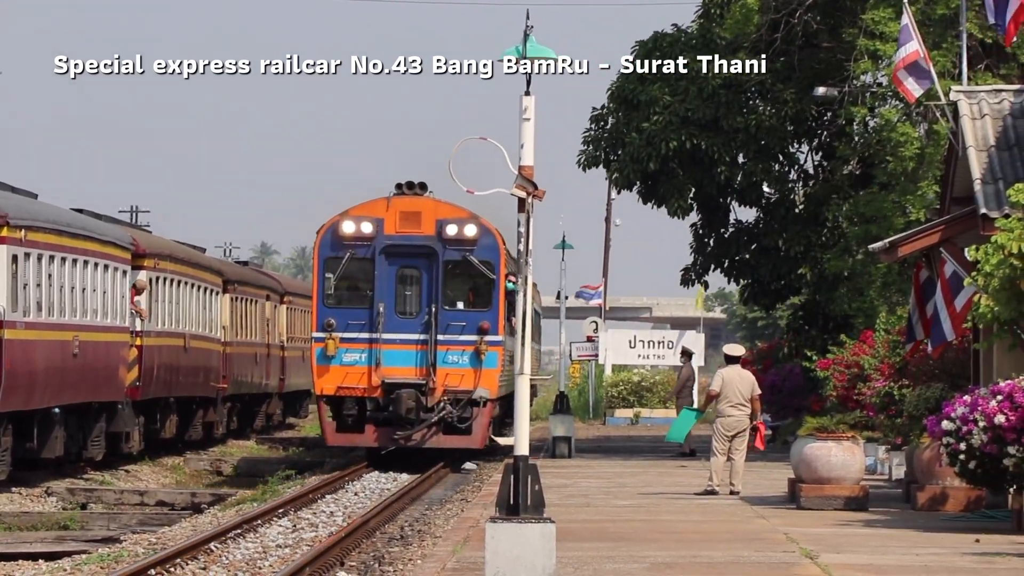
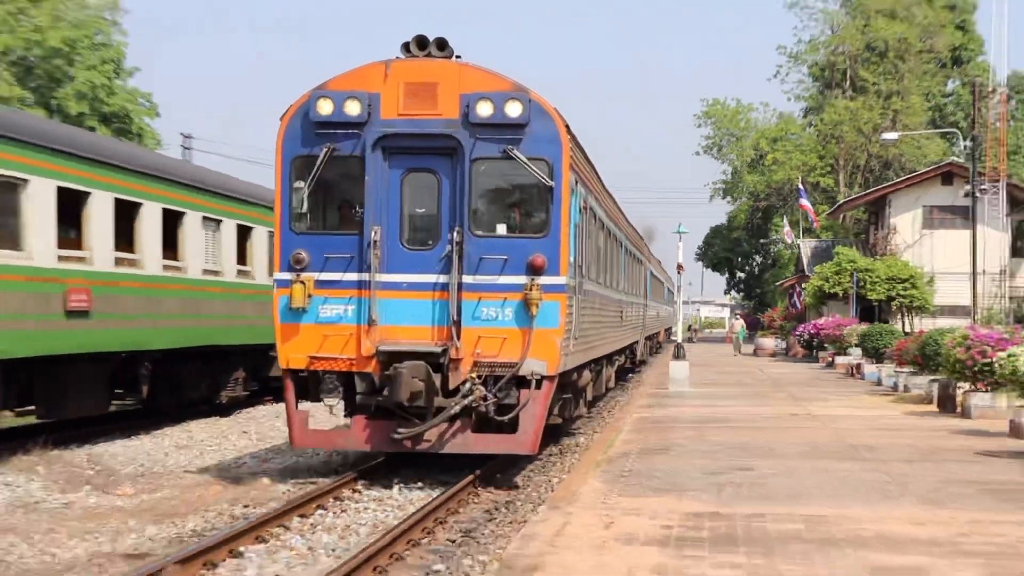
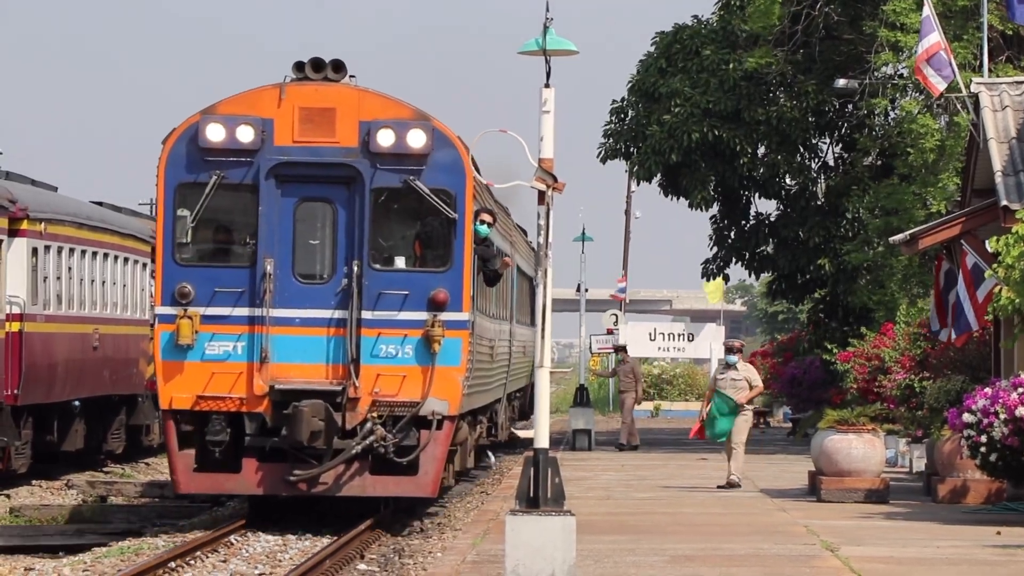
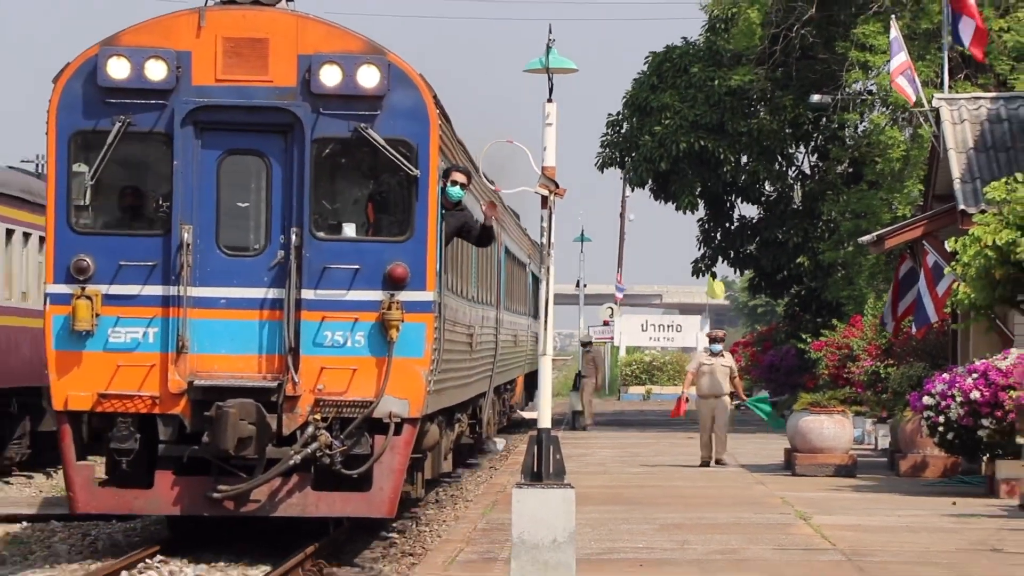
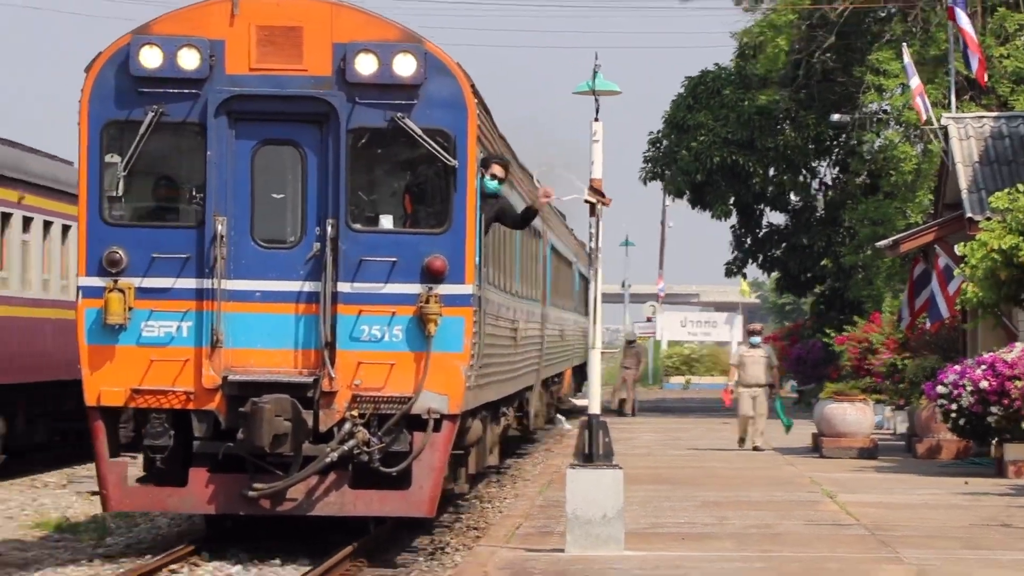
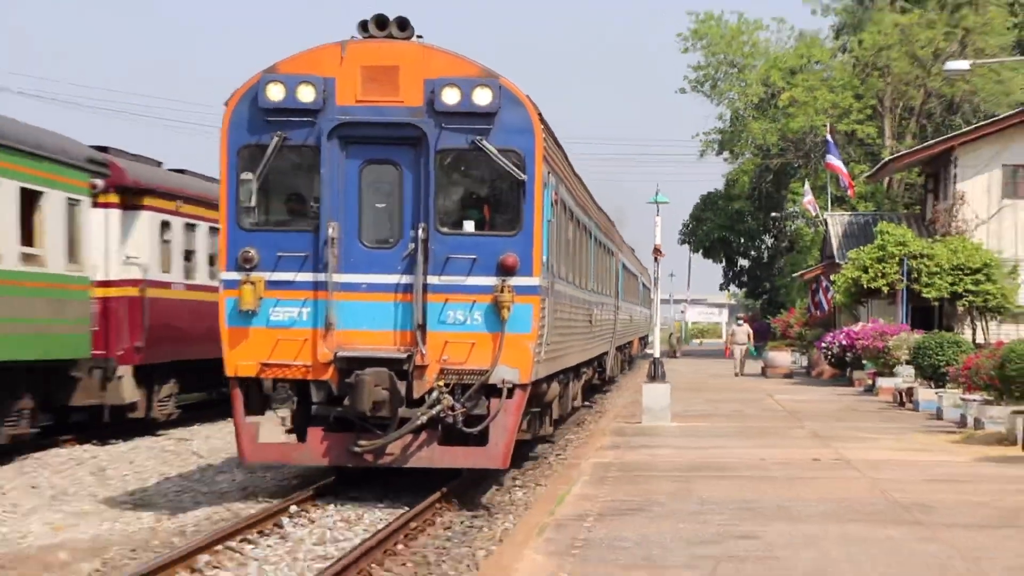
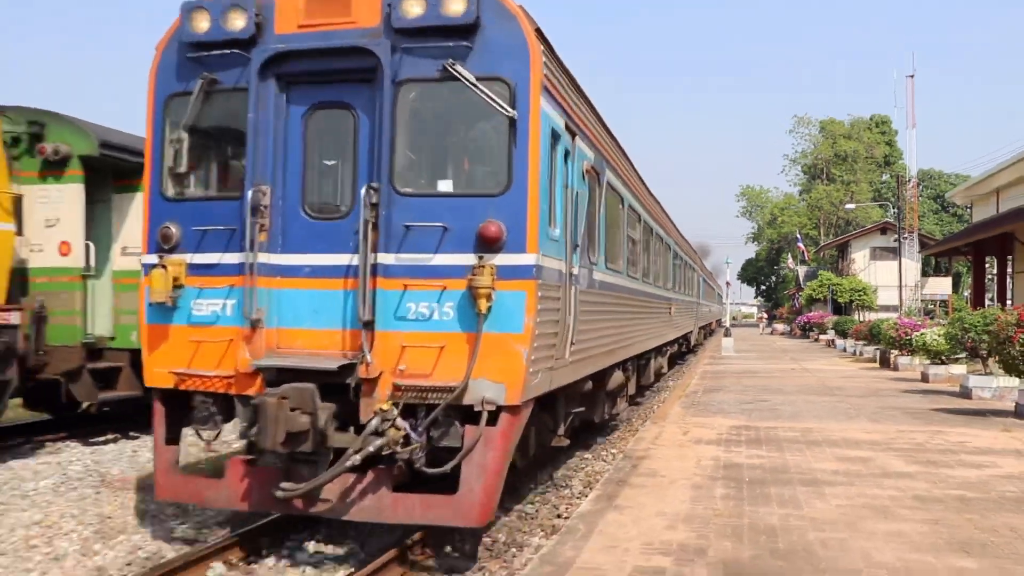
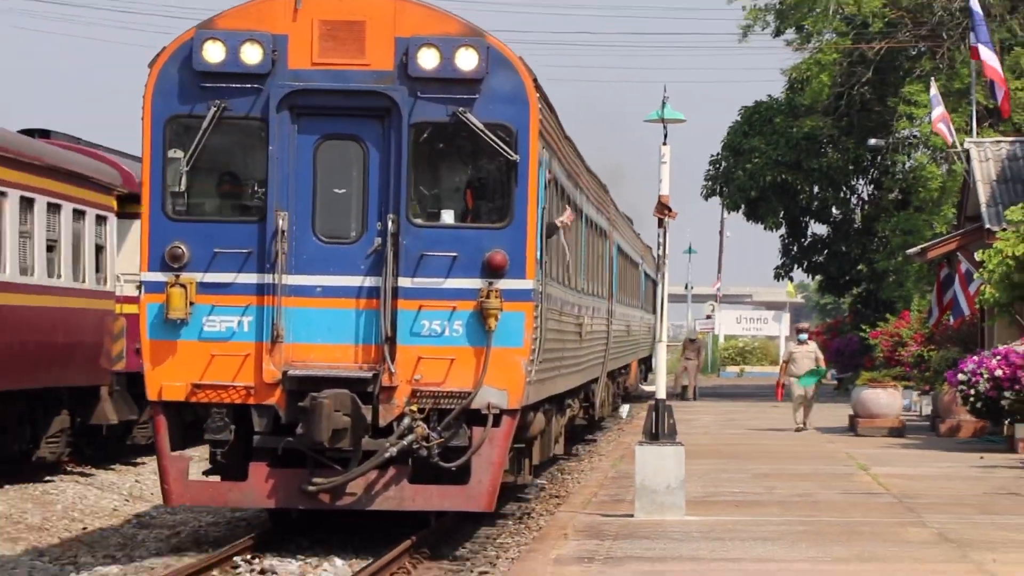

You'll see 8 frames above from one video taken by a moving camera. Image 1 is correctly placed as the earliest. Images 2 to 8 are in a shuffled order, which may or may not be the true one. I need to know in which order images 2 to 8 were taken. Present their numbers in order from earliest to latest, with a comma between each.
3, 4, 5, 8, 6, 2, 7
